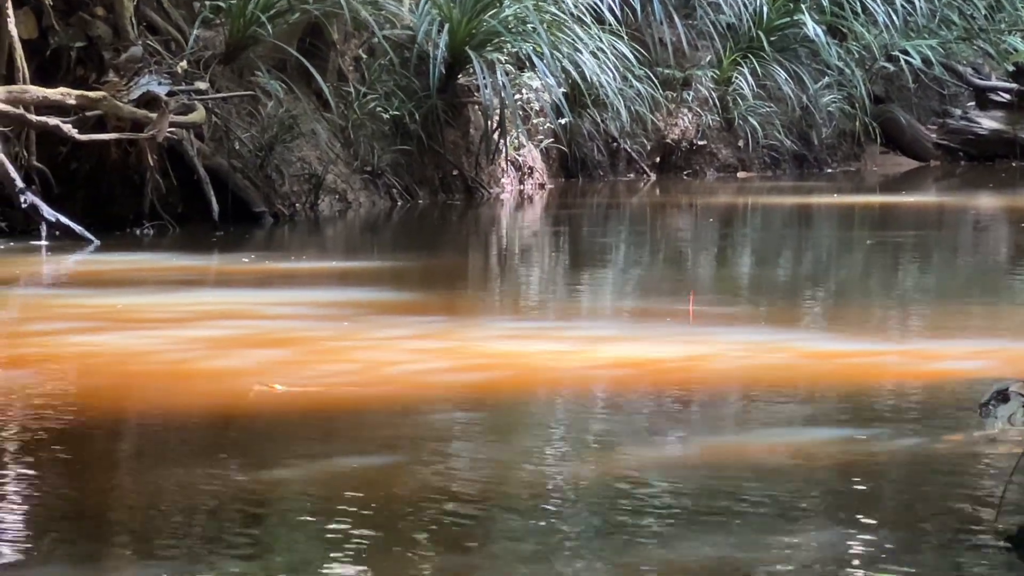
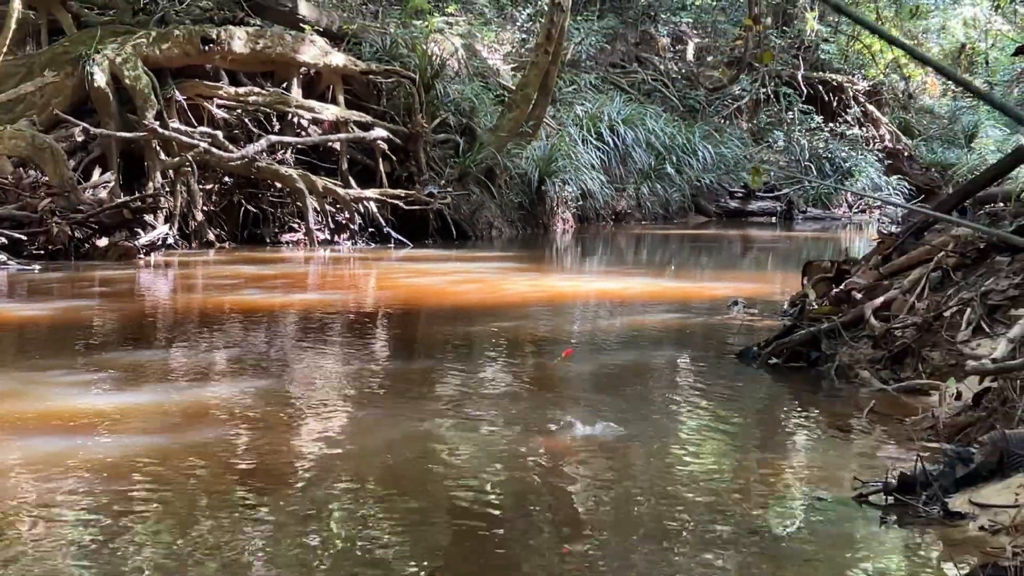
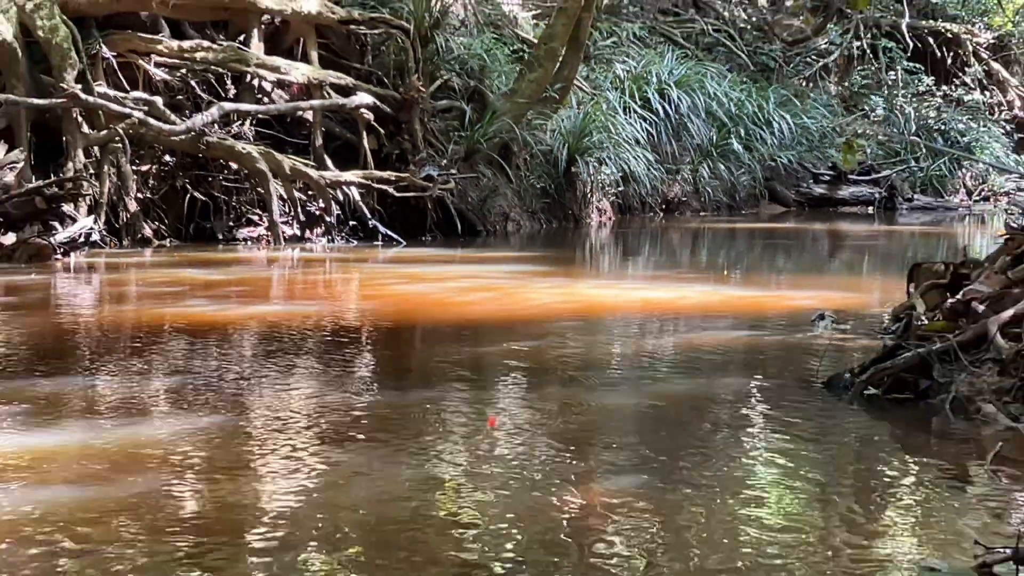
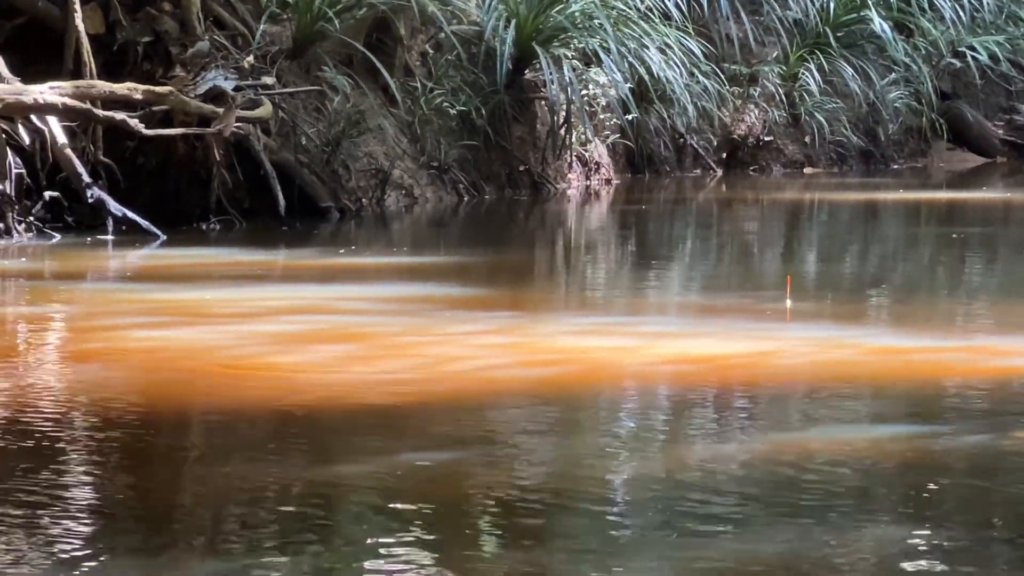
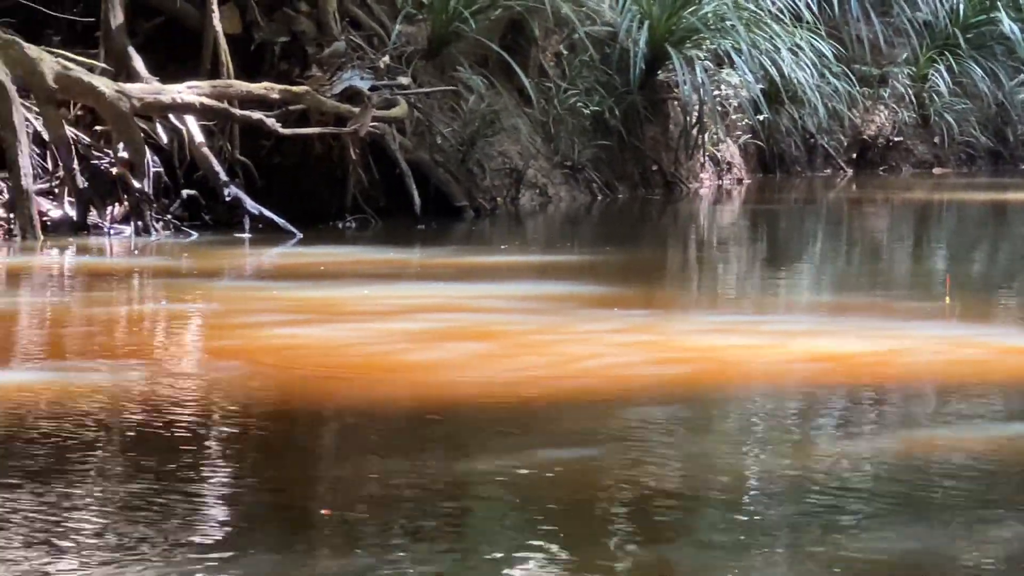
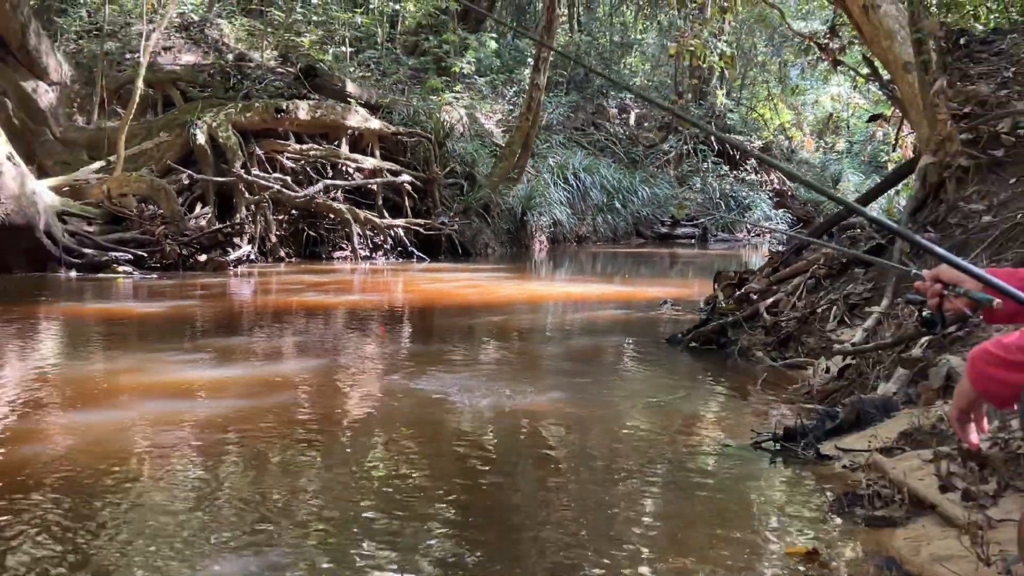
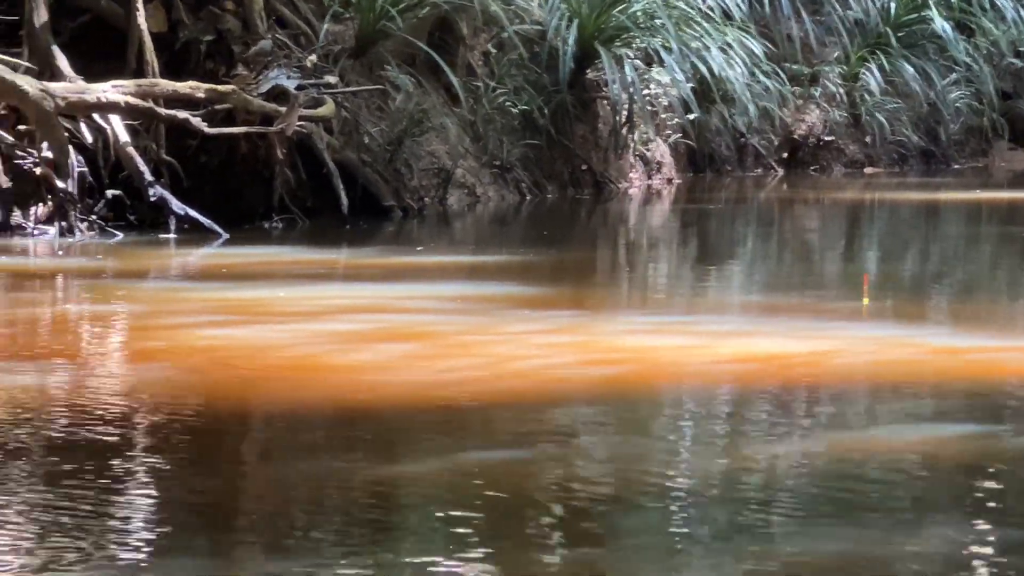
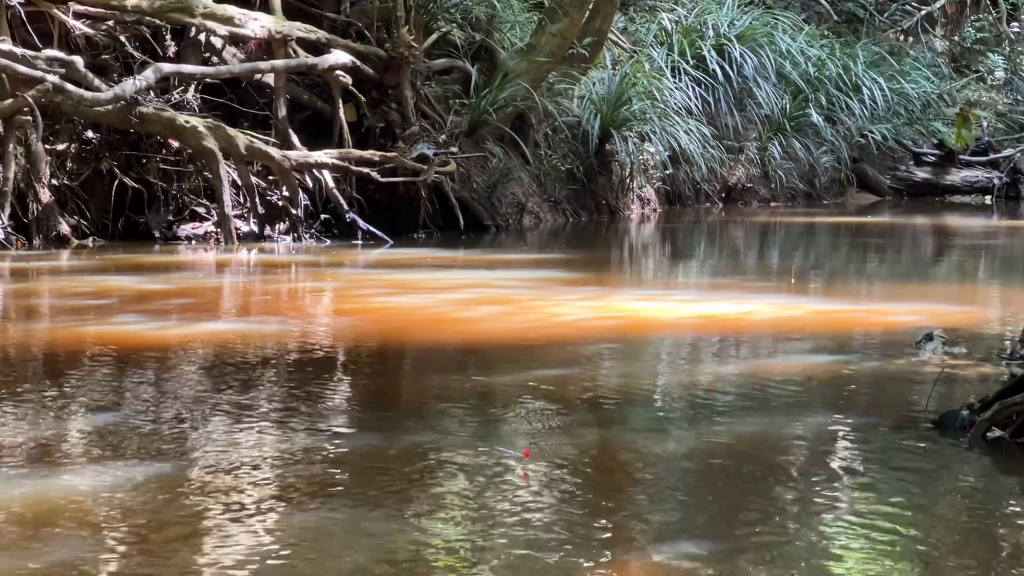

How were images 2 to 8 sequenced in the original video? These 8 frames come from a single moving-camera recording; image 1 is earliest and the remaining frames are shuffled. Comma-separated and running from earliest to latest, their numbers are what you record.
4, 7, 5, 8, 3, 2, 6
